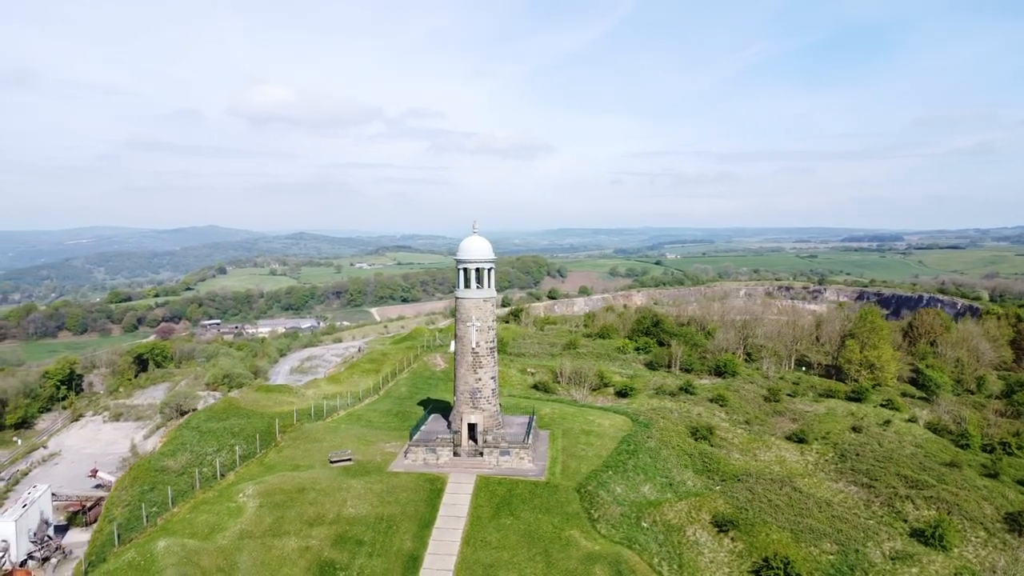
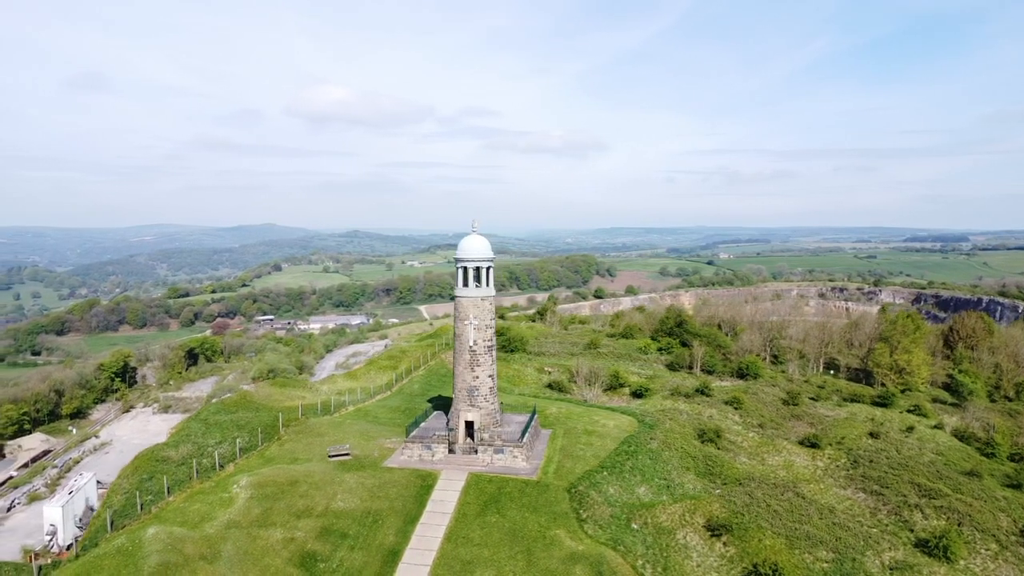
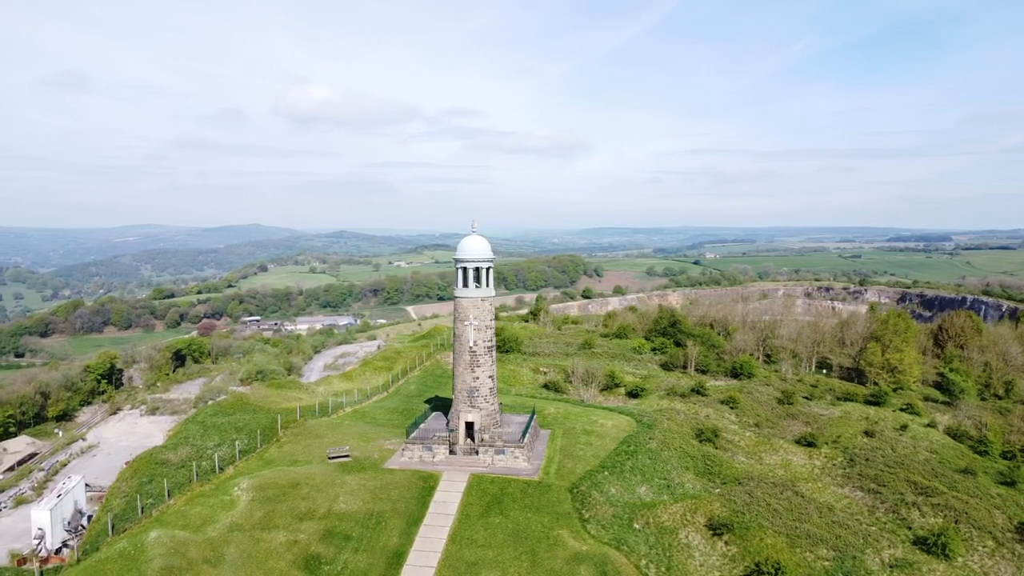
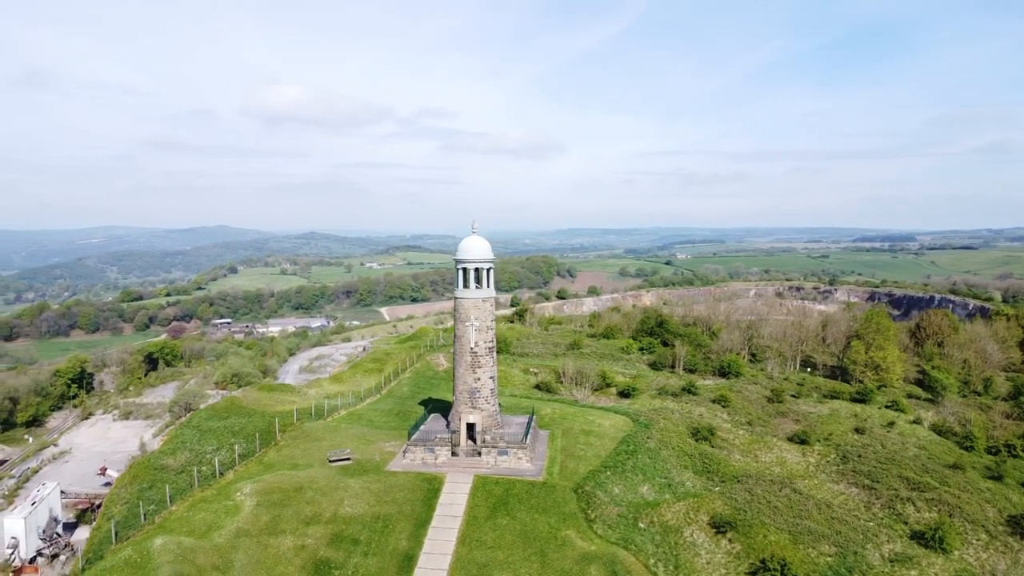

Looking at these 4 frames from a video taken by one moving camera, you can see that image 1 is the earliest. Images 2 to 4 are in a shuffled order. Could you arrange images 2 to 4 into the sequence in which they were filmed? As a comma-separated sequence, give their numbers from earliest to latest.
4, 3, 2
